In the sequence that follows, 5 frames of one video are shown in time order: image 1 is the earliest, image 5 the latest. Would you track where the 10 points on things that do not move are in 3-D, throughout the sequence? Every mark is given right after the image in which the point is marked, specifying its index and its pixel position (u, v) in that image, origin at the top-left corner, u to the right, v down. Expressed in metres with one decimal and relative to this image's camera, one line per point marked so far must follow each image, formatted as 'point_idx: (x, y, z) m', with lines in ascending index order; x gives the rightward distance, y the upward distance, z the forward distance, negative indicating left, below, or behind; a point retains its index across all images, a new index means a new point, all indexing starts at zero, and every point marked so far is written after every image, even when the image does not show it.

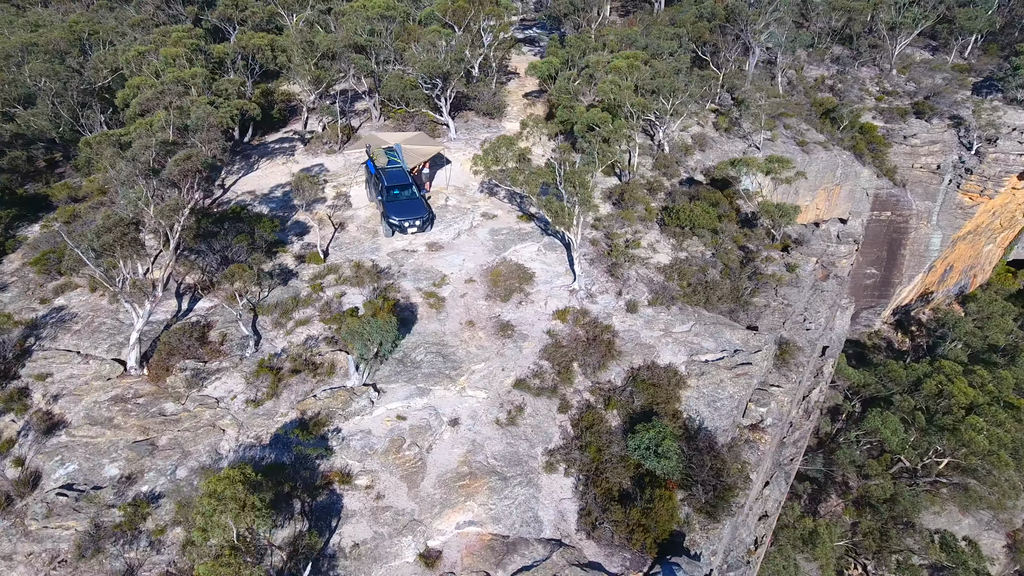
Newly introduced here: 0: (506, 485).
0: (-0.1, -3.2, +10.5) m
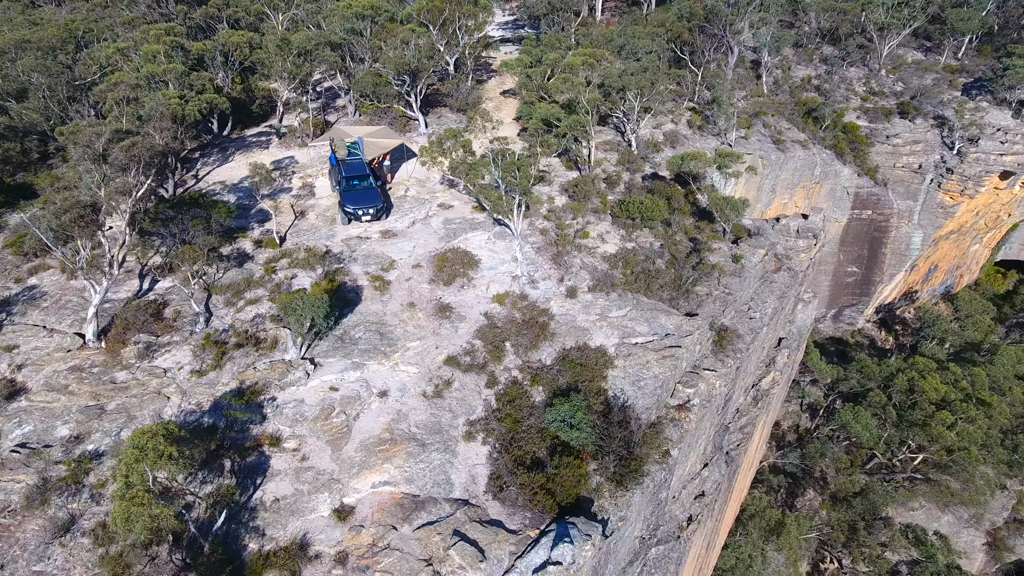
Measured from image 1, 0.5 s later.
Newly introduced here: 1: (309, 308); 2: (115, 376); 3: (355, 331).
0: (-1.5, -2.8, +11.3) m
1: (-4.0, -0.2, +12.3) m
2: (-7.5, -1.7, +12.3) m
3: (-3.3, -0.9, +13.6) m
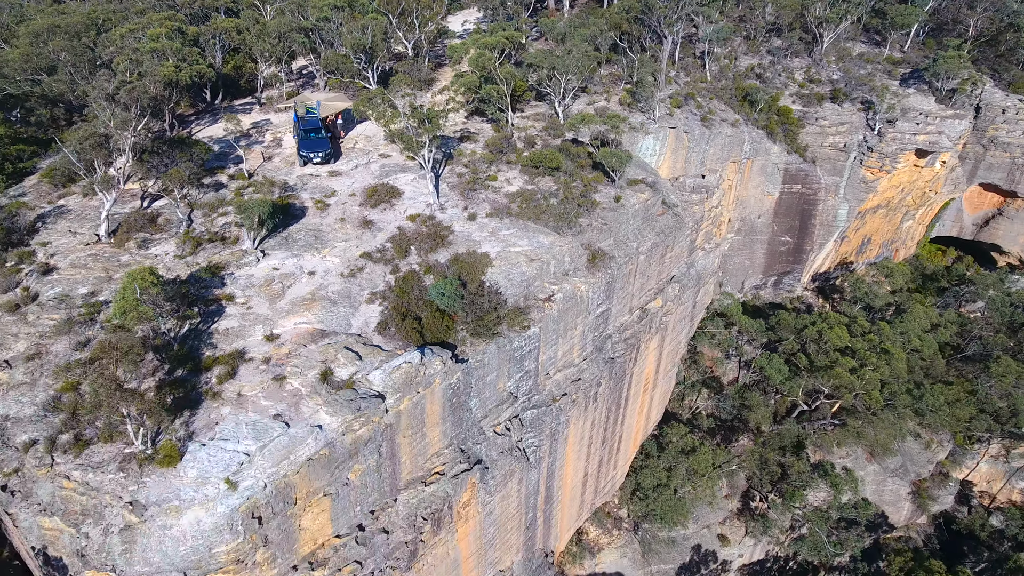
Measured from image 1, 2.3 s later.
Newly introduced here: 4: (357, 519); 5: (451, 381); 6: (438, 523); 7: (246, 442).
0: (-4.4, -0.4, +15.9) m
1: (-6.7, +2.2, +17.0) m
2: (-10.3, +0.8, +17.1) m
3: (-6.1, +1.5, +18.3) m
4: (-3.4, -5.1, +14.1) m
5: (-1.4, -2.2, +15.0) m
6: (-1.8, -5.8, +15.7) m
7: (-5.0, -2.9, +12.3) m
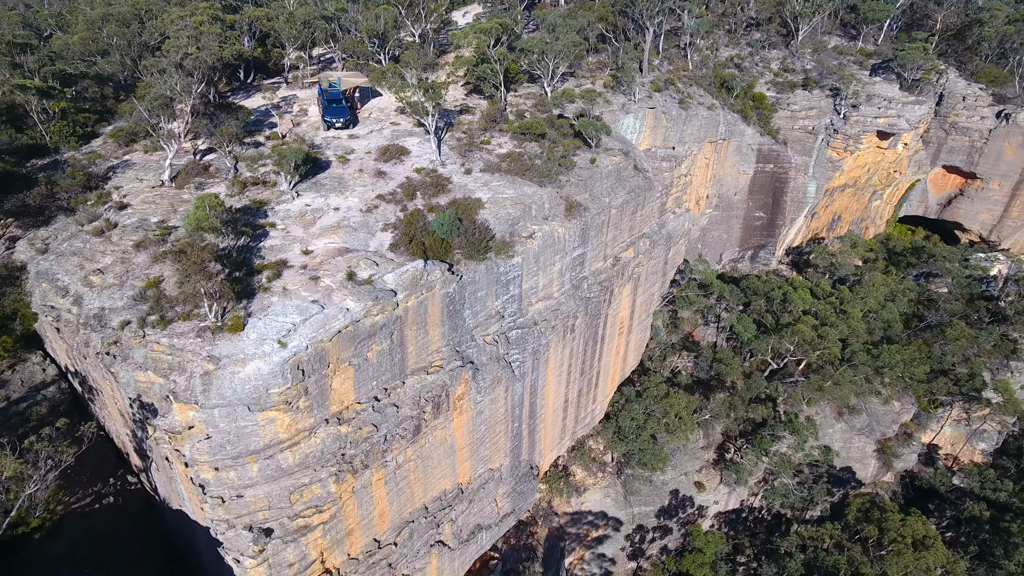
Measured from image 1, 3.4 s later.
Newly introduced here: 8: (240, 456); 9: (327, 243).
0: (-4.8, +1.7, +19.9) m
1: (-7.1, +4.3, +21.0) m
2: (-10.7, +3.0, +21.1) m
3: (-6.5, +3.7, +22.3) m
4: (-3.9, -2.9, +18.1) m
5: (-1.9, 0.0, +19.0) m
6: (-2.3, -3.6, +19.6) m
7: (-5.5, -0.7, +16.3) m
8: (-6.6, -4.1, +15.7) m
9: (-5.5, +1.3, +19.3) m
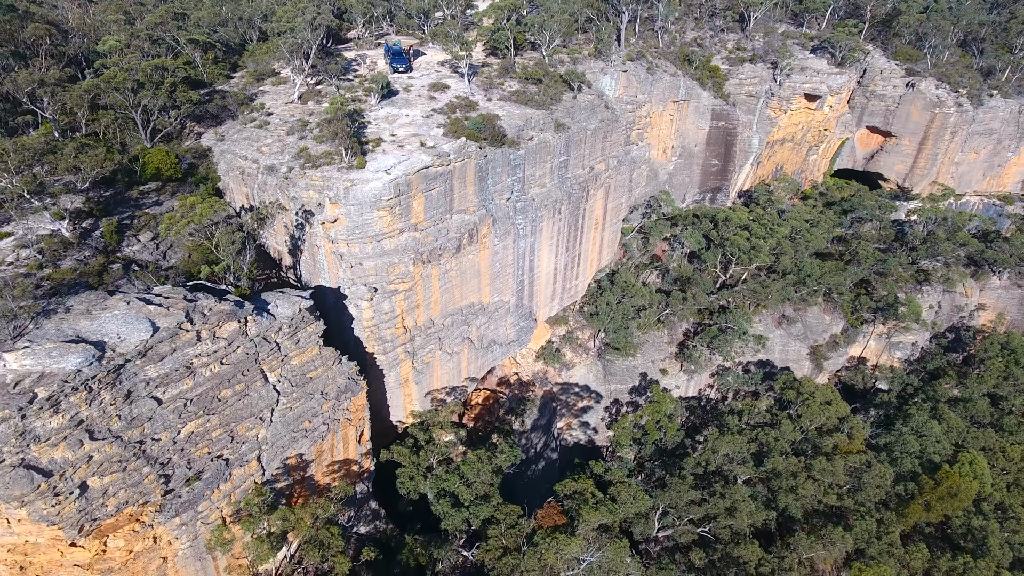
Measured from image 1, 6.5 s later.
0: (-4.5, +7.9, +31.7) m
1: (-6.8, +10.6, +32.9) m
2: (-10.4, +9.2, +33.0) m
3: (-6.1, +9.9, +34.2) m
4: (-3.6, +3.3, +30.0) m
5: (-1.6, +6.2, +30.9) m
6: (-2.0, +2.6, +31.5) m
7: (-5.2, +5.5, +28.2) m
8: (-6.4, +2.1, +27.6) m
9: (-5.2, +7.5, +31.2) m
